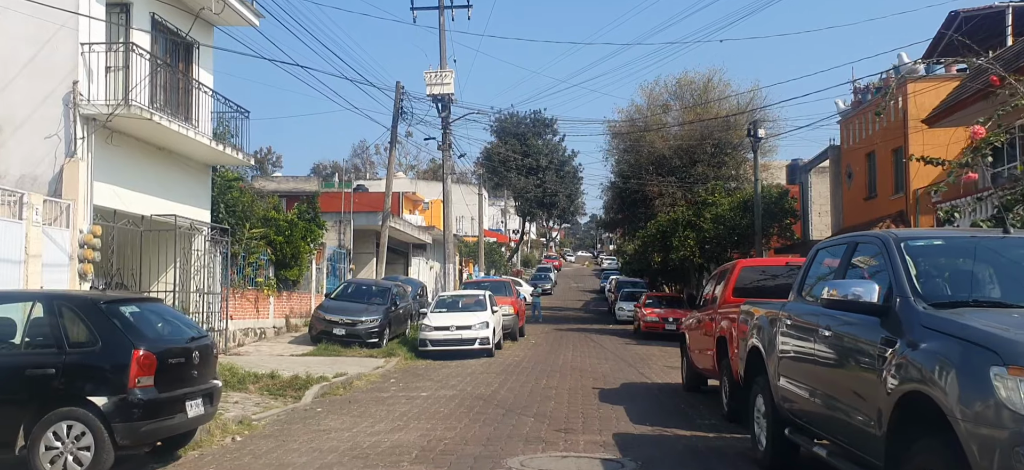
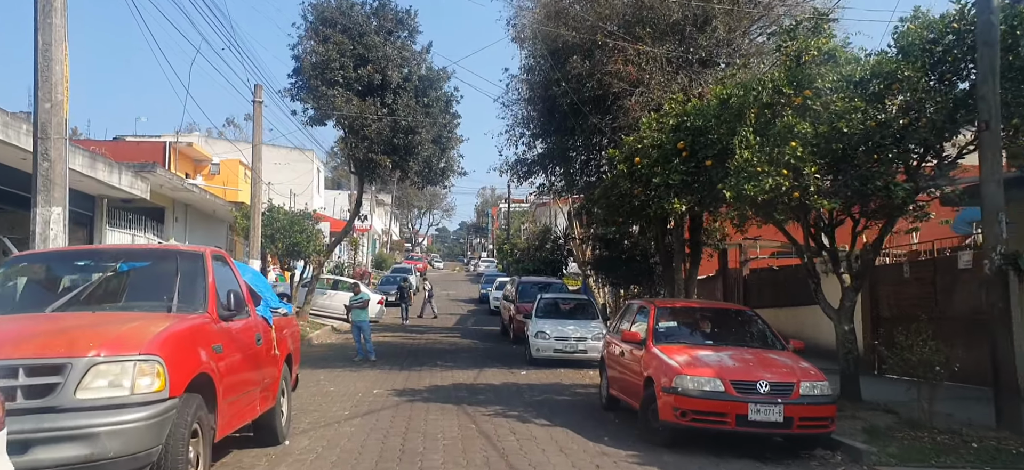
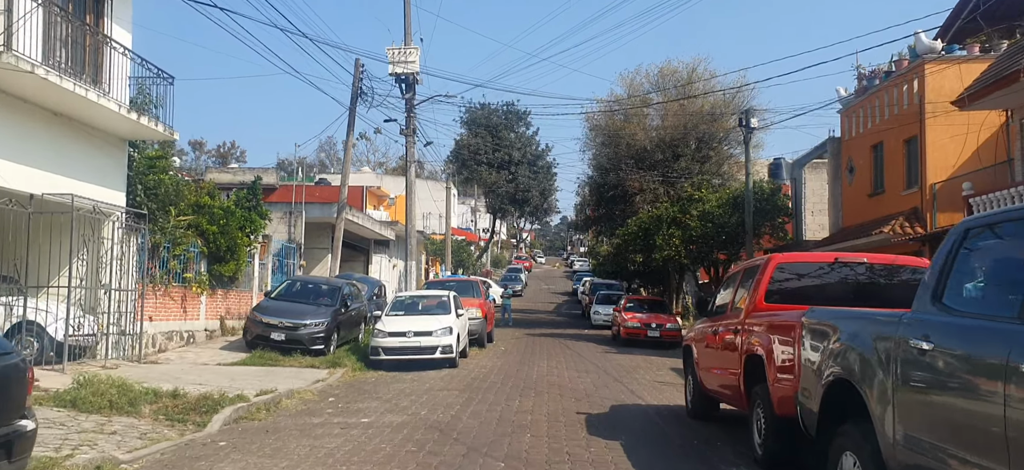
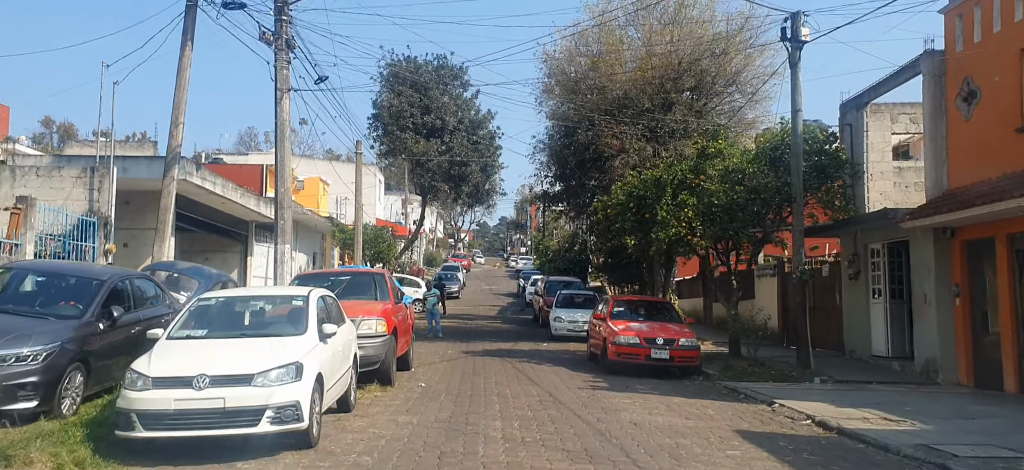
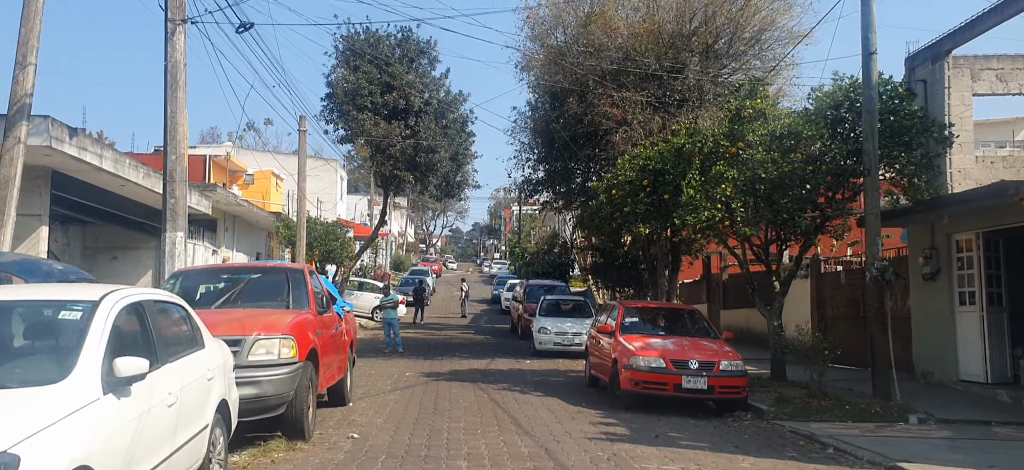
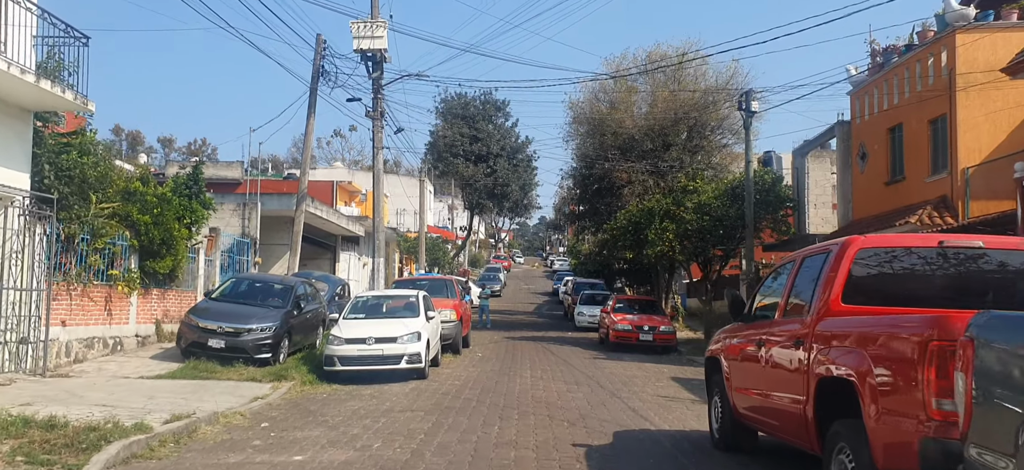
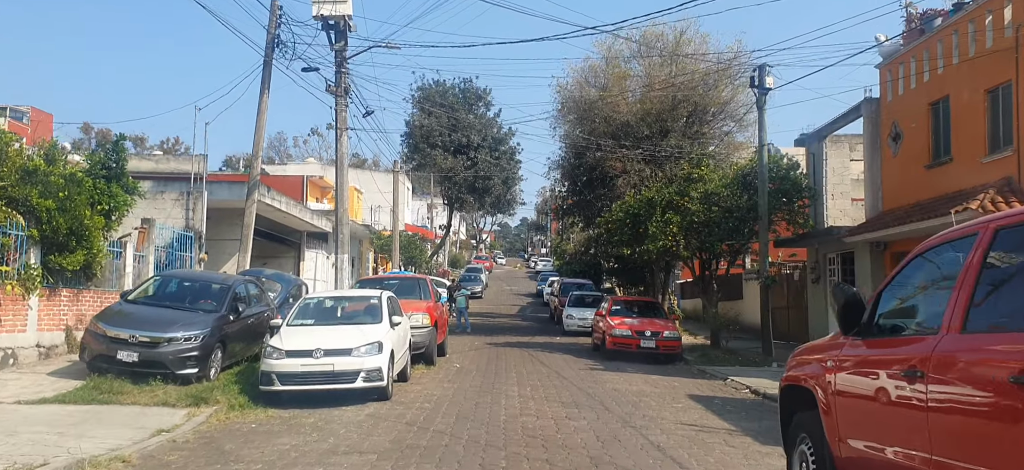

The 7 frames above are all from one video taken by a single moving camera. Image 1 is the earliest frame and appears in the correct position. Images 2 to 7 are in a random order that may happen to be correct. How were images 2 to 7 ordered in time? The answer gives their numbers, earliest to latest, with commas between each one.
3, 6, 7, 4, 5, 2
